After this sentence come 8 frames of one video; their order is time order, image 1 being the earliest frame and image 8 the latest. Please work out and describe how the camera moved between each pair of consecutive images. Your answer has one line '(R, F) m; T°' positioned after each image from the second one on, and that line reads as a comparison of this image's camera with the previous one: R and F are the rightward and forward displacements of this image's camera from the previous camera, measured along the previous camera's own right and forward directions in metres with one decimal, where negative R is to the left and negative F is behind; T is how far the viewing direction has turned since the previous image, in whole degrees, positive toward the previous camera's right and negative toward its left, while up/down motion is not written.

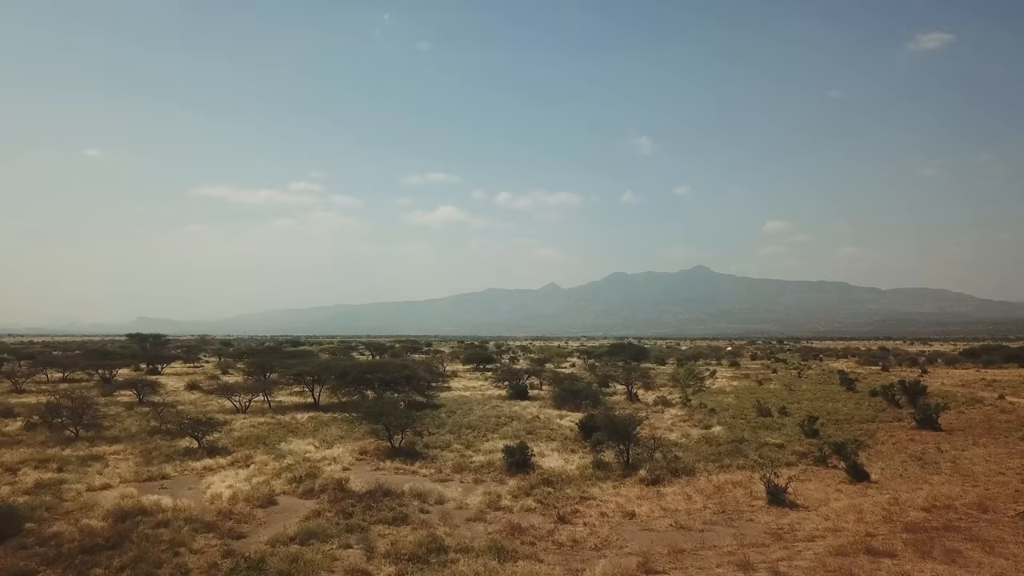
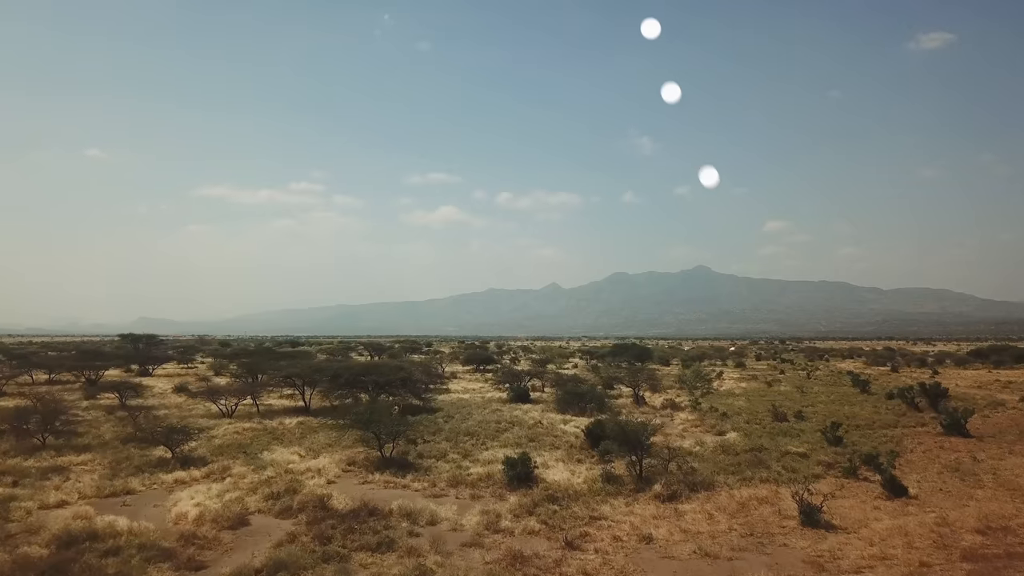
(0.0, +2.0) m; 0°
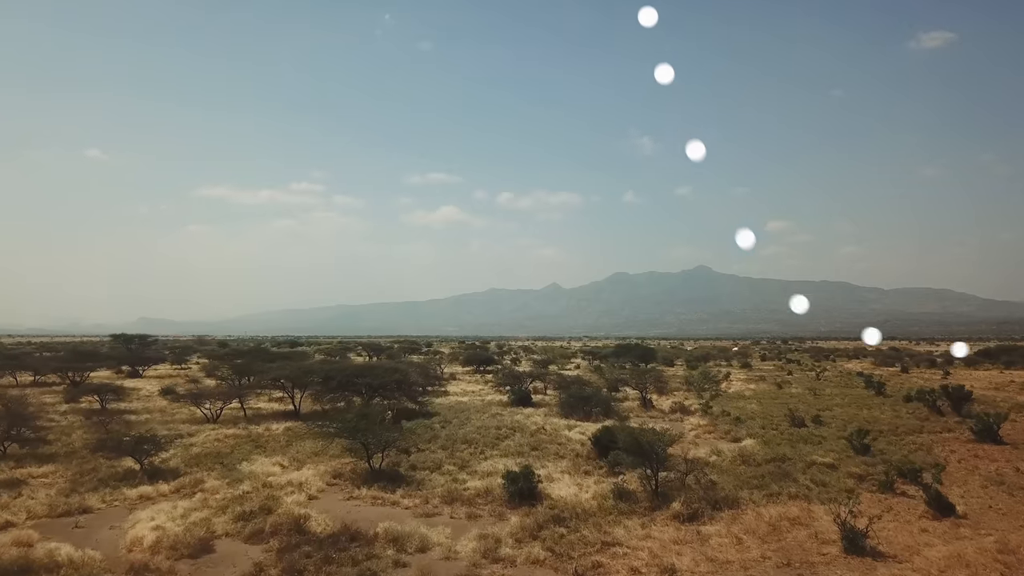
(0.0, +2.0) m; 0°
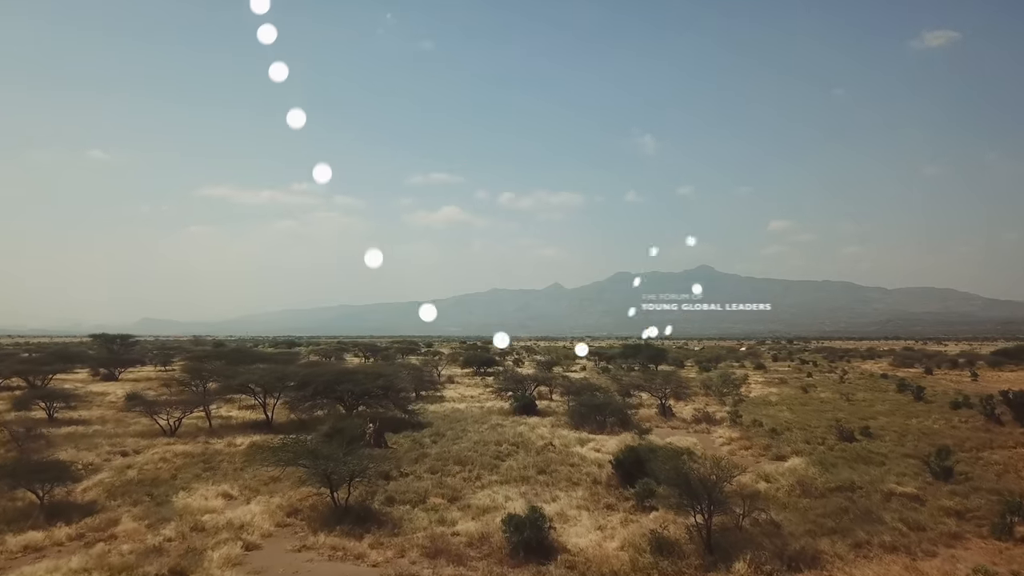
(0.0, +4.5) m; 0°
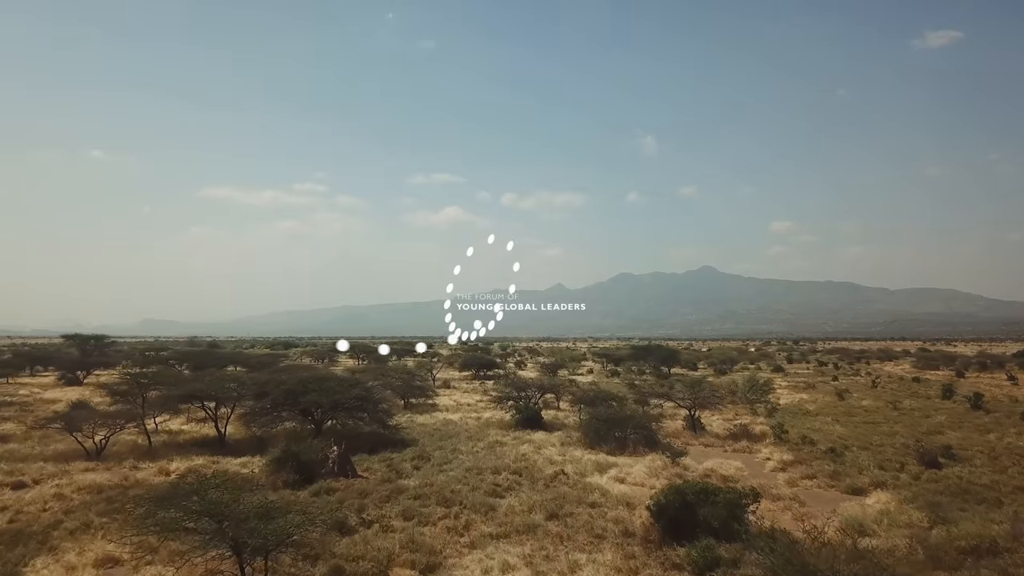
(0.0, +5.5) m; 0°
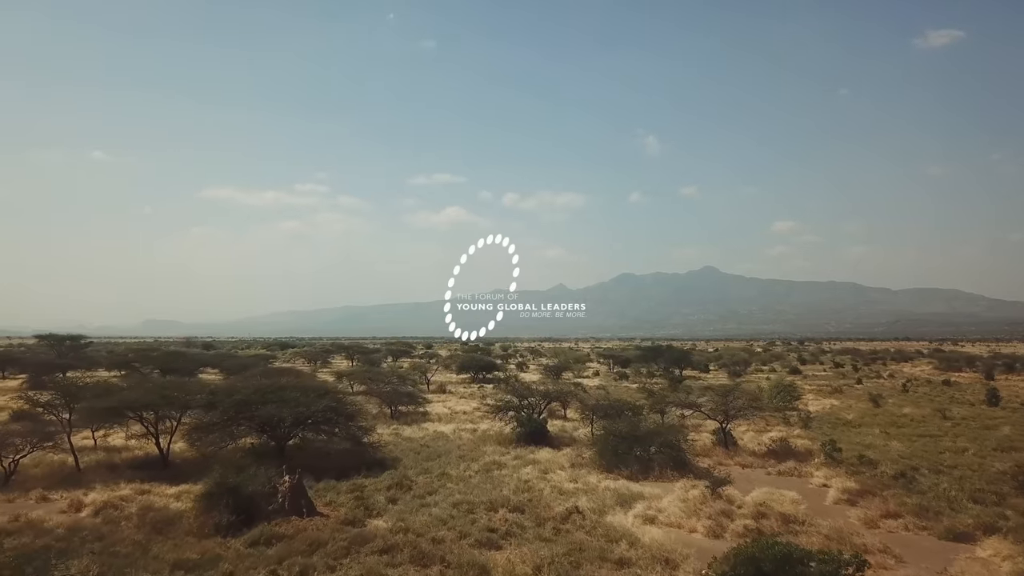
(+0.1, +4.5) m; 0°
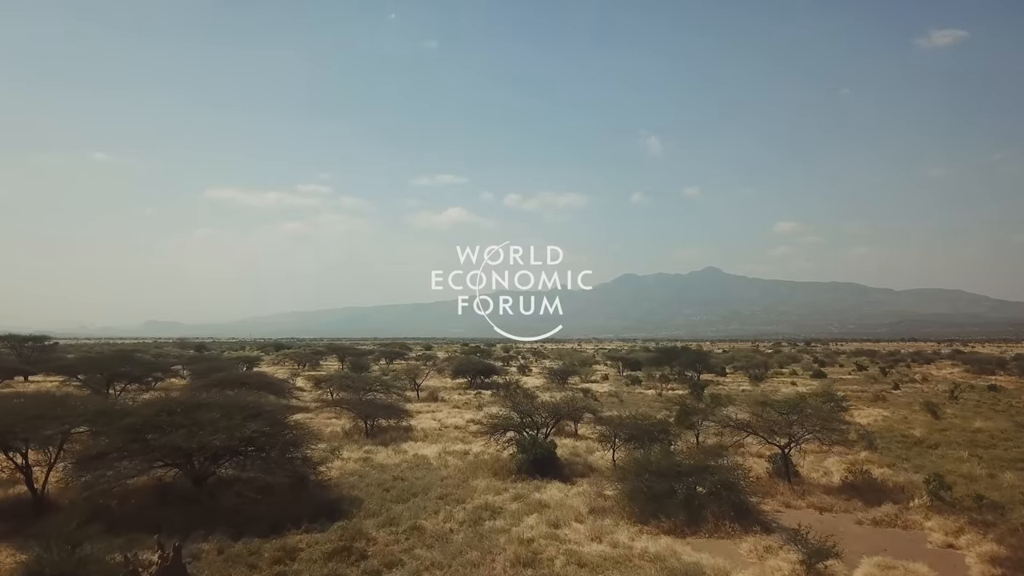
(+0.1, +5.9) m; 0°
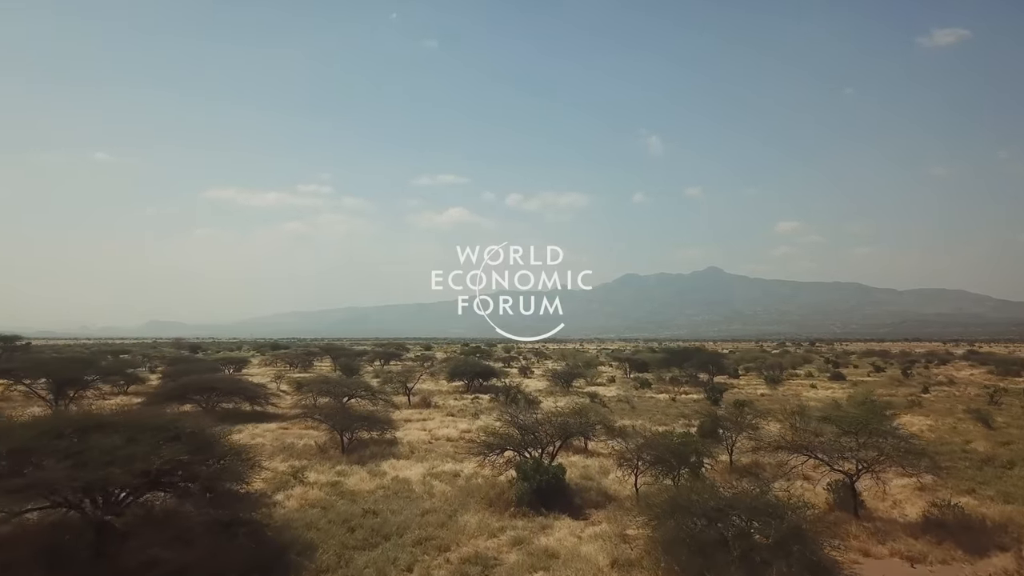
(+0.1, +4.0) m; 0°
